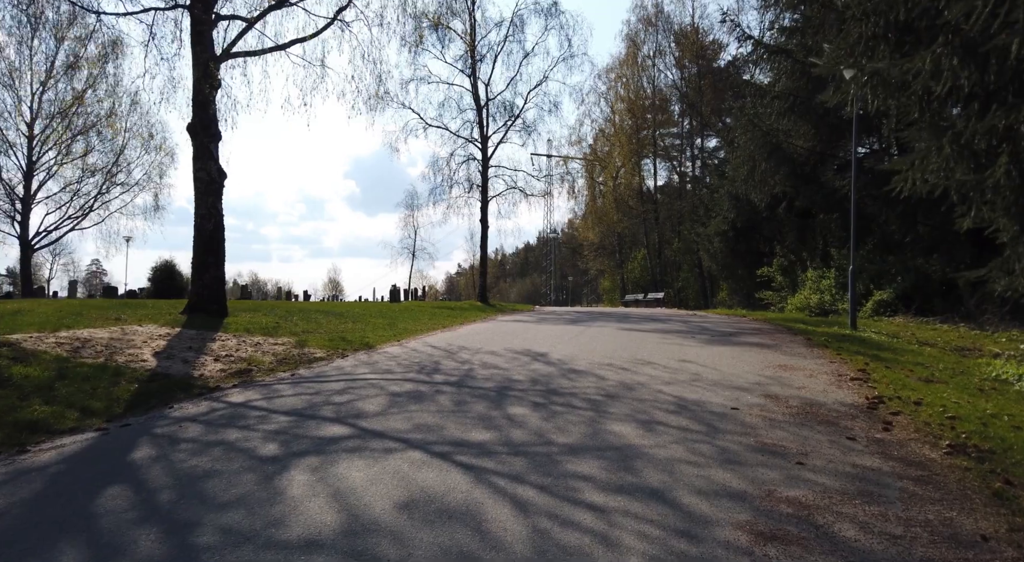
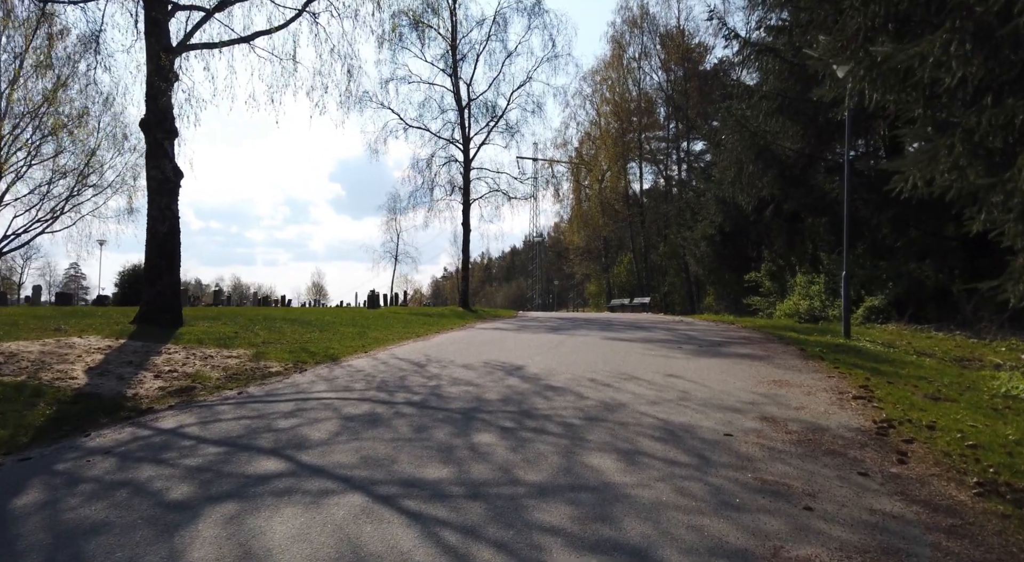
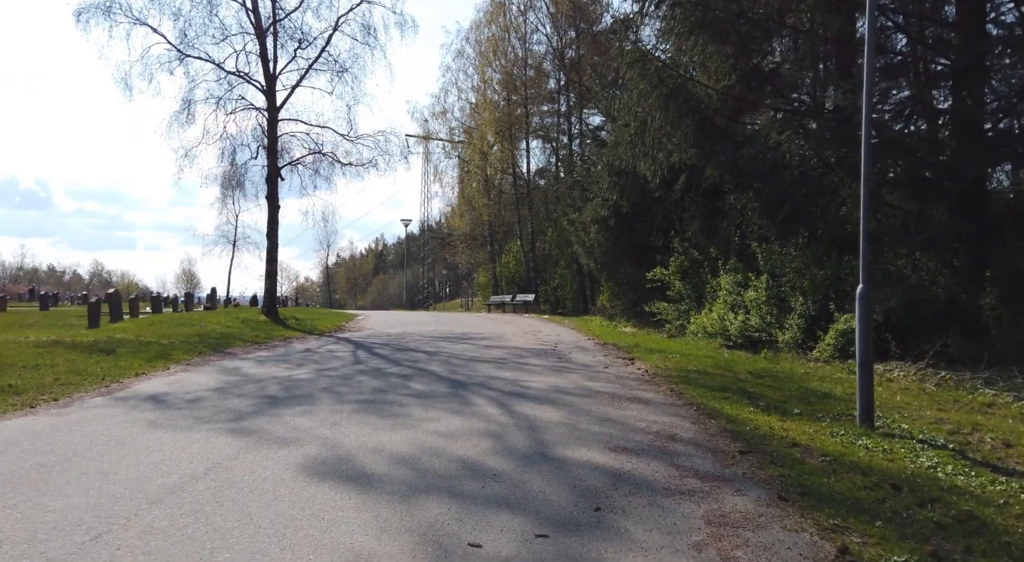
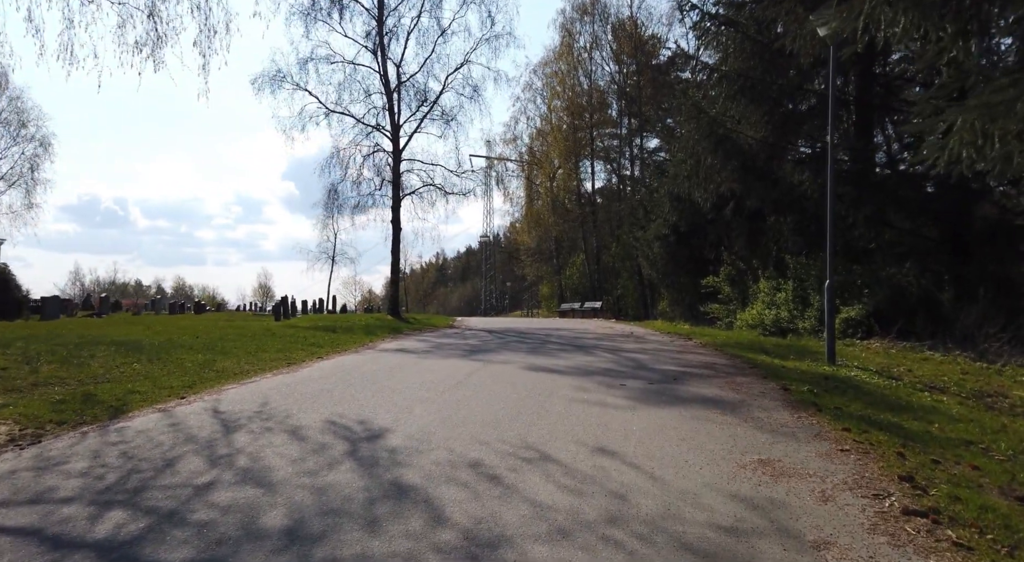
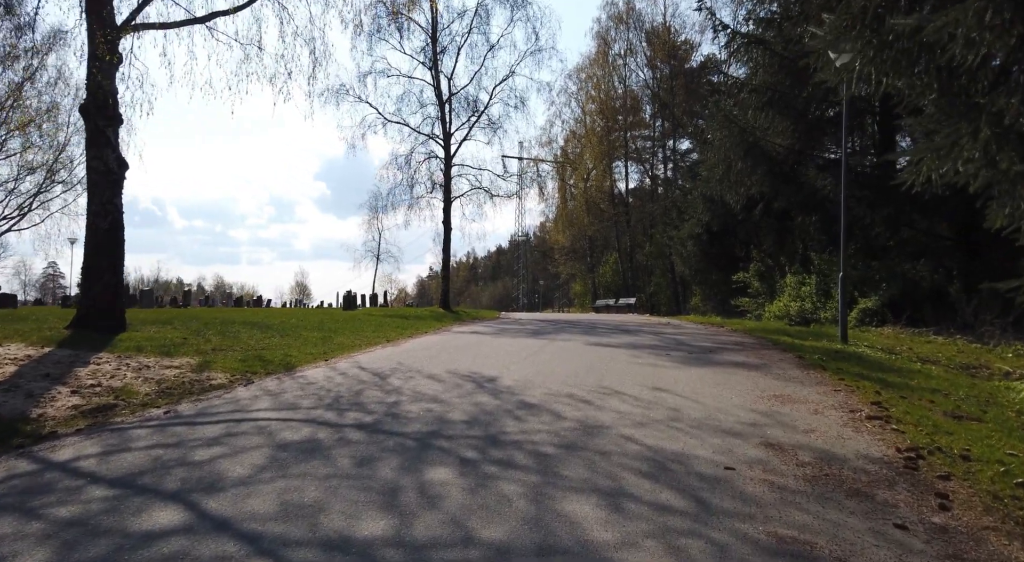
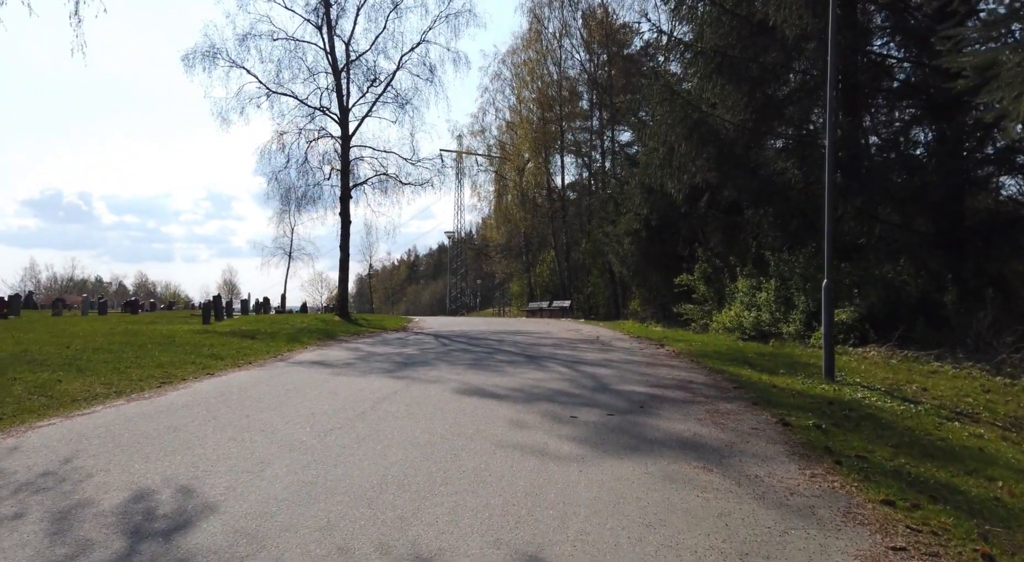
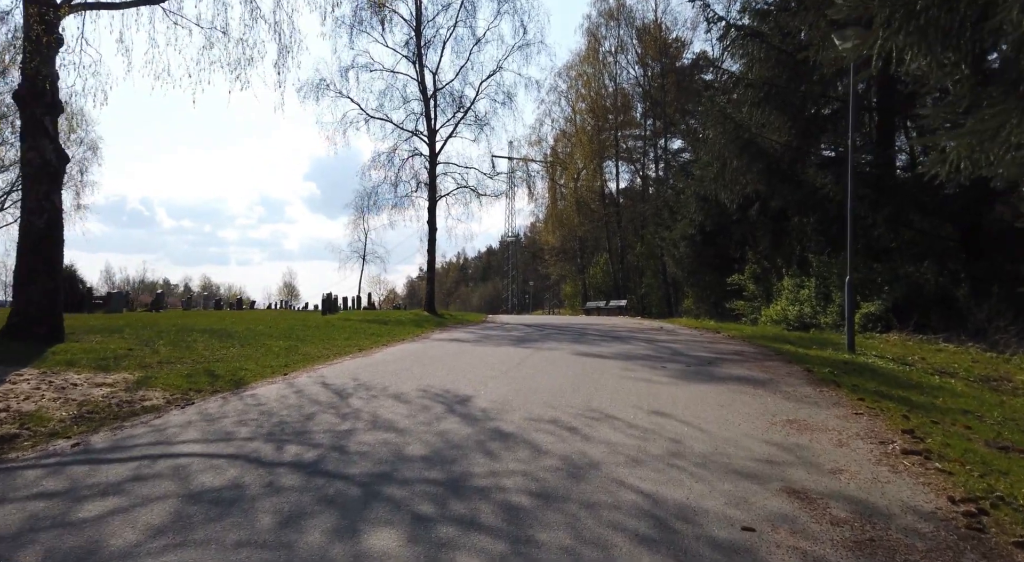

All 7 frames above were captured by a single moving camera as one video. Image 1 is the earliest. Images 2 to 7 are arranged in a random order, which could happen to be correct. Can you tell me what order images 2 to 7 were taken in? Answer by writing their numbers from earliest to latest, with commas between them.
2, 5, 7, 4, 6, 3
